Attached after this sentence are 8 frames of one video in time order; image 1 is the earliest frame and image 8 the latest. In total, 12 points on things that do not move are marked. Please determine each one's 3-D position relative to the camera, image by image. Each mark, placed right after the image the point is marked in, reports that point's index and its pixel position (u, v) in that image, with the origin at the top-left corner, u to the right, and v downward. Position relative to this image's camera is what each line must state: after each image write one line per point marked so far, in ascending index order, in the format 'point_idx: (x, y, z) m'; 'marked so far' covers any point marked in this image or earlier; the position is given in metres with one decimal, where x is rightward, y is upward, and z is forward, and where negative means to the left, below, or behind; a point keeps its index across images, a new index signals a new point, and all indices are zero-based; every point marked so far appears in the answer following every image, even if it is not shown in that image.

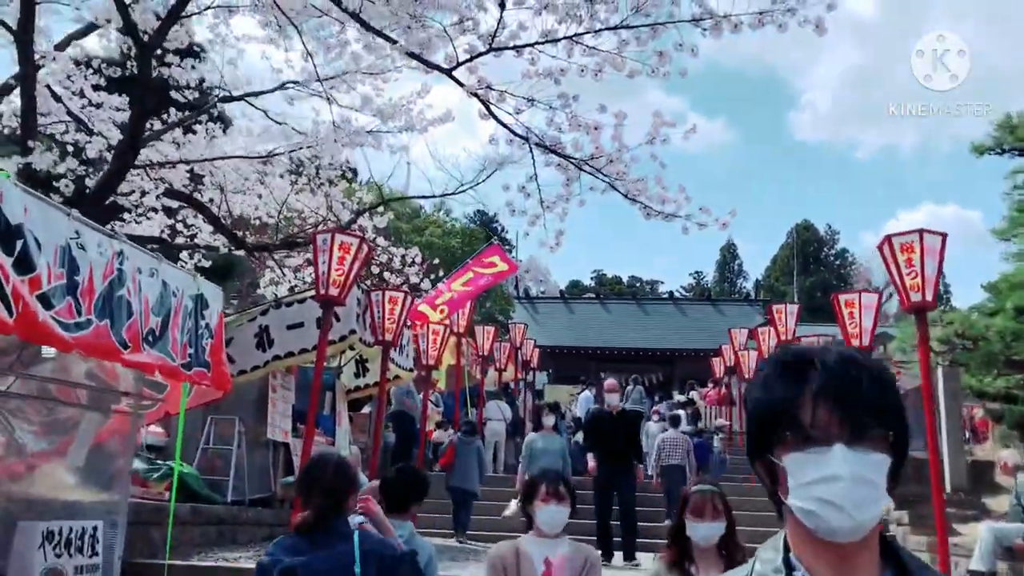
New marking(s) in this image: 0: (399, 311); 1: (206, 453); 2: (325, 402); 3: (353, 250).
0: (-1.3, -0.3, +11.4) m
1: (-3.3, -1.8, +10.3) m
2: (-2.5, -1.5, +12.8) m
3: (-1.5, +0.4, +8.9) m
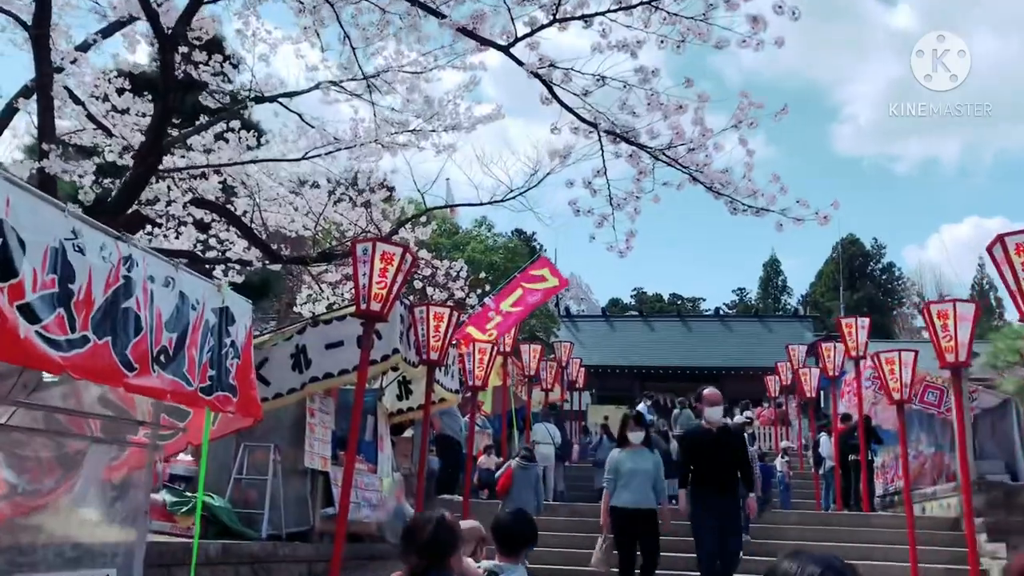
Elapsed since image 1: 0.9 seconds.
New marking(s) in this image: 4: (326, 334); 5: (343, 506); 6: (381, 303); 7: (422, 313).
0: (-0.7, -0.4, +10.6) m
1: (-2.7, -1.9, +9.6) m
2: (-1.8, -1.7, +12.0) m
3: (-1.0, +0.2, +8.1) m
4: (-2.0, -0.5, +10.1) m
5: (-1.4, -1.8, +8.0) m
6: (-1.1, -0.1, +8.0) m
7: (-1.0, -0.3, +10.5) m
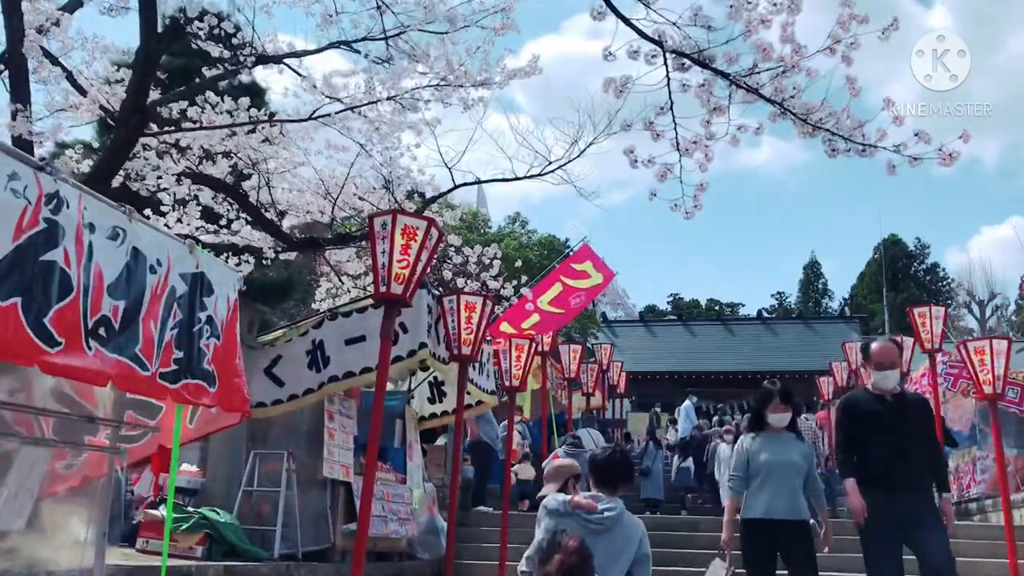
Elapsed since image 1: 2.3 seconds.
0: (-0.3, -0.3, +9.5) m
1: (-2.3, -1.8, +8.5) m
2: (-1.3, -1.6, +10.8) m
3: (-0.7, +0.4, +7.0) m
4: (-1.6, -0.4, +9.0) m
5: (-1.1, -1.7, +6.9) m
6: (-0.8, 0.0, +6.9) m
7: (-0.6, -0.2, +9.4) m
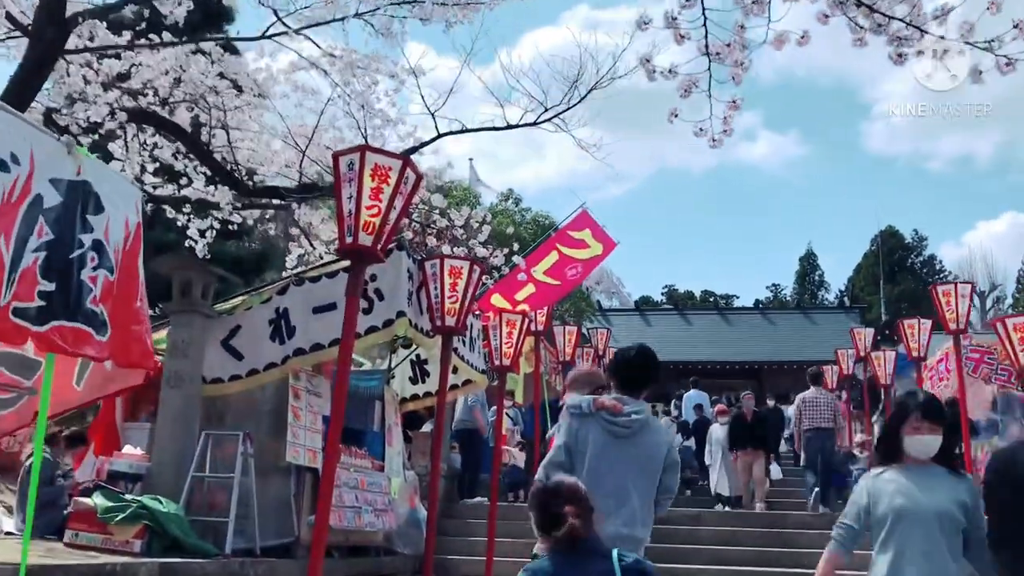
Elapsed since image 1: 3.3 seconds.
0: (-0.4, 0.0, +8.4) m
1: (-2.4, -1.5, +7.5) m
2: (-1.4, -1.3, +9.8) m
3: (-0.8, +0.7, +6.0) m
4: (-1.6, -0.1, +8.0) m
5: (-1.1, -1.4, +5.9) m
6: (-0.9, +0.3, +5.9) m
7: (-0.7, +0.2, +8.4) m
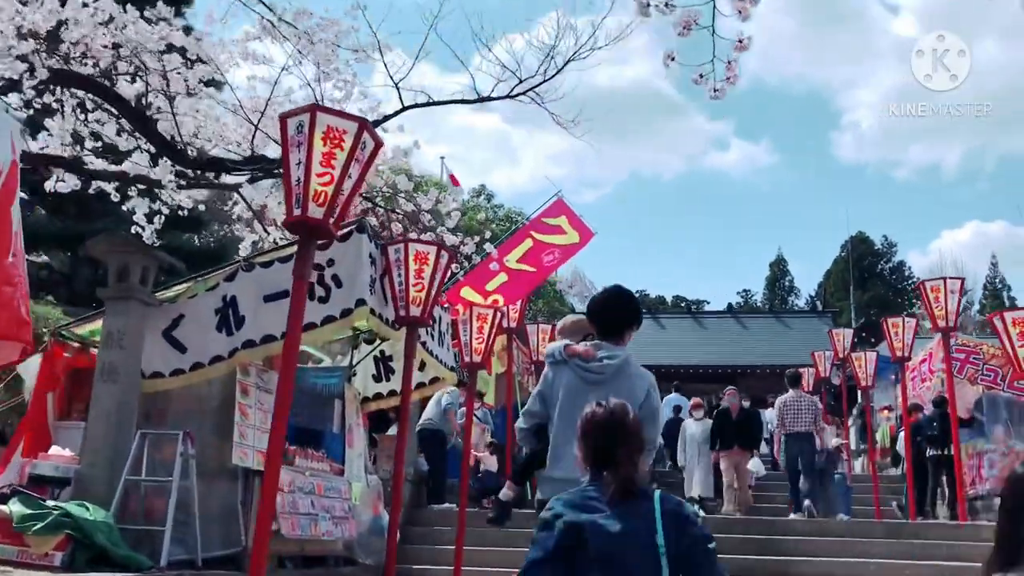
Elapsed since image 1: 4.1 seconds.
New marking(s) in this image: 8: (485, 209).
0: (-0.7, +0.1, +7.8) m
1: (-2.6, -1.4, +6.7) m
2: (-1.7, -1.2, +9.1) m
3: (-0.9, +0.8, +5.3) m
4: (-1.9, +0.1, +7.3) m
5: (-1.3, -1.3, +5.2) m
6: (-1.0, +0.4, +5.2) m
7: (-0.9, +0.3, +7.7) m
8: (-0.6, +1.6, +19.2) m
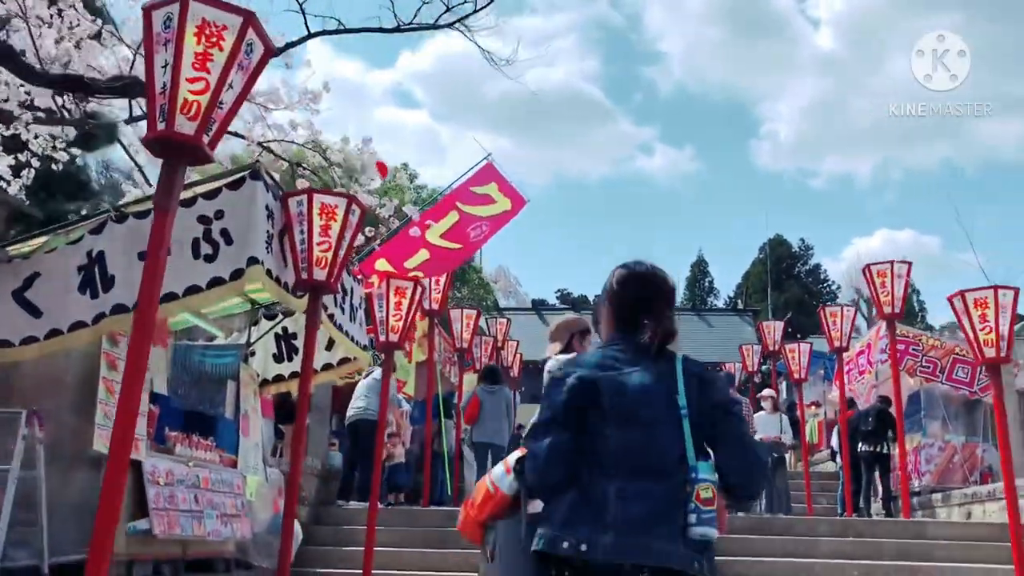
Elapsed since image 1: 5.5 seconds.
0: (-1.2, +0.4, +6.7) m
1: (-3.1, -1.1, +5.5) m
2: (-2.4, -0.9, +8.0) m
3: (-1.3, +1.1, +4.3) m
4: (-2.4, +0.3, +6.1) m
5: (-1.7, -1.0, +4.1) m
6: (-1.3, +0.7, +4.1) m
7: (-1.5, +0.5, +6.7) m
8: (-2.0, +1.9, +18.1) m
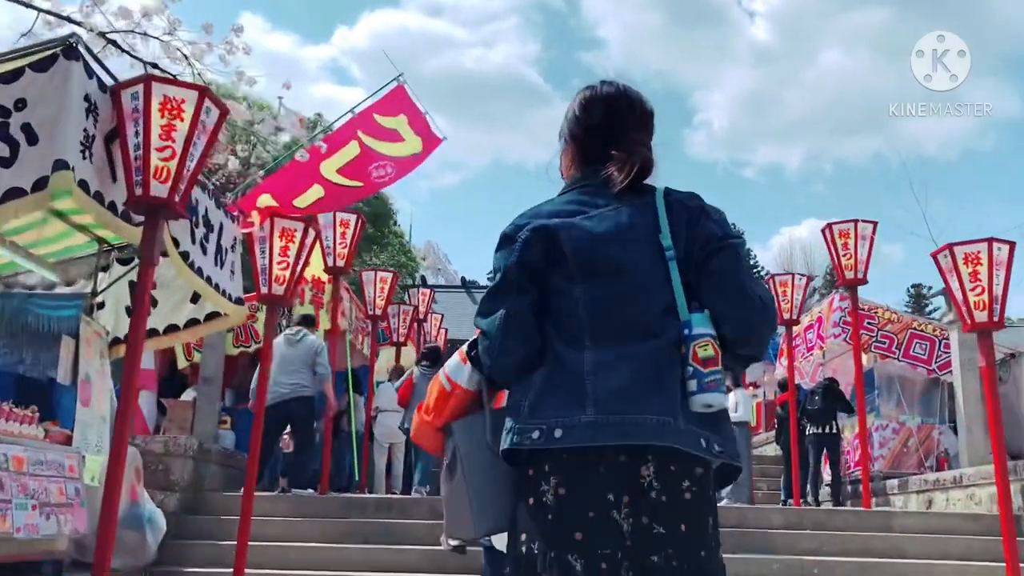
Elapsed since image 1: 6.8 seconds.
0: (-1.7, +0.8, +5.2) m
1: (-3.6, -0.7, +3.9) m
2: (-3.0, -0.5, +6.4) m
3: (-1.6, +1.4, +2.7) m
4: (-2.8, +0.8, +4.5) m
5: (-2.0, -0.6, +2.5) m
6: (-1.7, +1.1, +2.5) m
7: (-2.0, +1.0, +5.1) m
8: (-3.3, +2.5, +16.5) m
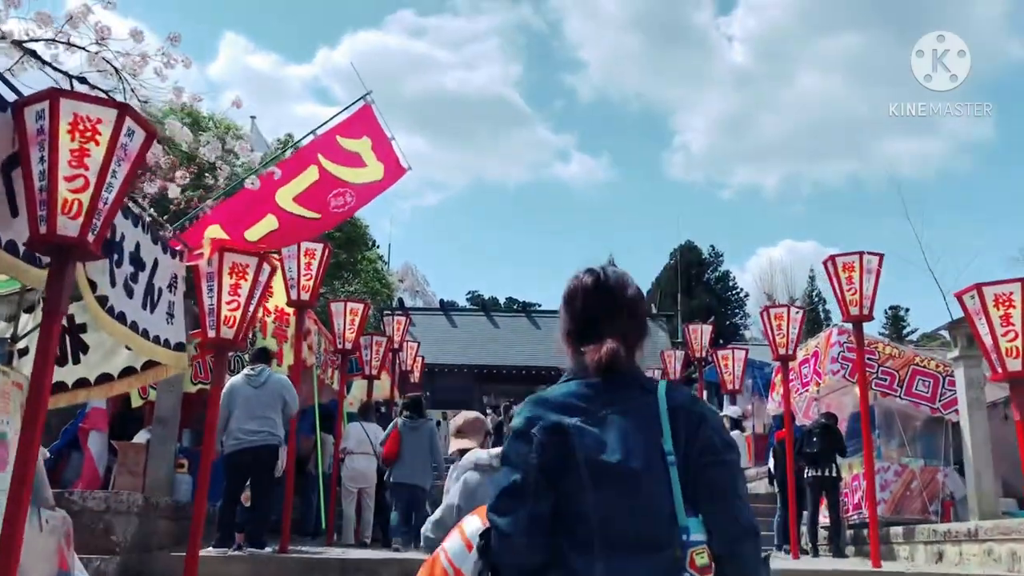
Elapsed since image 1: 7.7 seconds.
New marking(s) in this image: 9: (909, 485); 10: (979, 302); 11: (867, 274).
0: (-1.8, +0.5, +4.4) m
1: (-3.6, -0.9, +3.0) m
2: (-3.1, -0.7, +5.5) m
3: (-1.6, +1.2, +1.9) m
4: (-2.9, +0.5, +3.7) m
5: (-2.1, -0.8, +1.7) m
6: (-1.7, +0.9, +1.7) m
7: (-2.0, +0.7, +4.3) m
8: (-3.6, +2.0, +15.7) m
9: (+4.8, -2.4, +11.7) m
10: (+3.1, -0.1, +6.5) m
11: (+3.4, +0.1, +9.4) m
